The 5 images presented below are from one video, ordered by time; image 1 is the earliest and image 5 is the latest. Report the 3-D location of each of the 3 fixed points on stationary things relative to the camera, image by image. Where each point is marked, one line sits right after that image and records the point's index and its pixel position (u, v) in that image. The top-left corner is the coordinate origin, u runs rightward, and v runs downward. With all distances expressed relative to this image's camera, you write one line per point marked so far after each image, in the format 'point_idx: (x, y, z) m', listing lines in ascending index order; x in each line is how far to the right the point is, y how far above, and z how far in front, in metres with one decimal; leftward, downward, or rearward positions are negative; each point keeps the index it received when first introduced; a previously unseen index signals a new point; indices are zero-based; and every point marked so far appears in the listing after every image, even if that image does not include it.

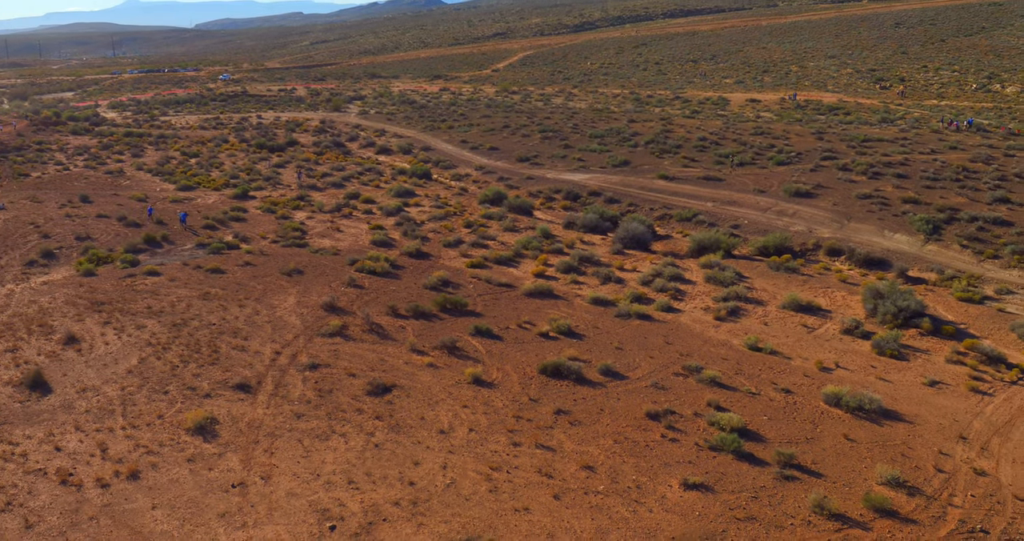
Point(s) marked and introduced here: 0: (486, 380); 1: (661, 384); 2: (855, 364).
0: (-0.6, -3.2, +17.6) m
1: (+4.5, -3.3, +17.4) m
2: (+10.8, -2.9, +18.6) m
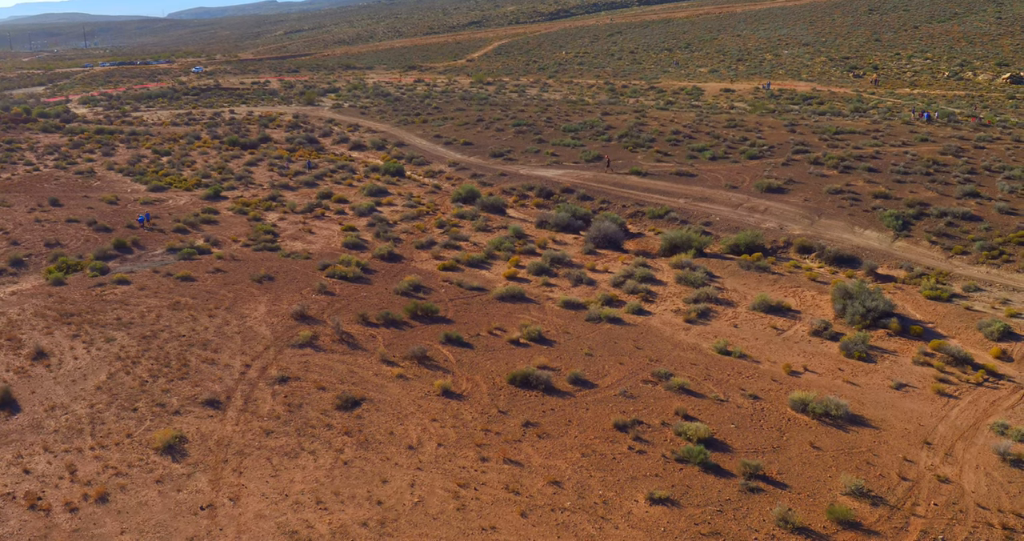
0: (-1.4, -3.5, +17.7) m
1: (+3.7, -3.5, +17.6) m
2: (+10.0, -3.0, +18.9) m
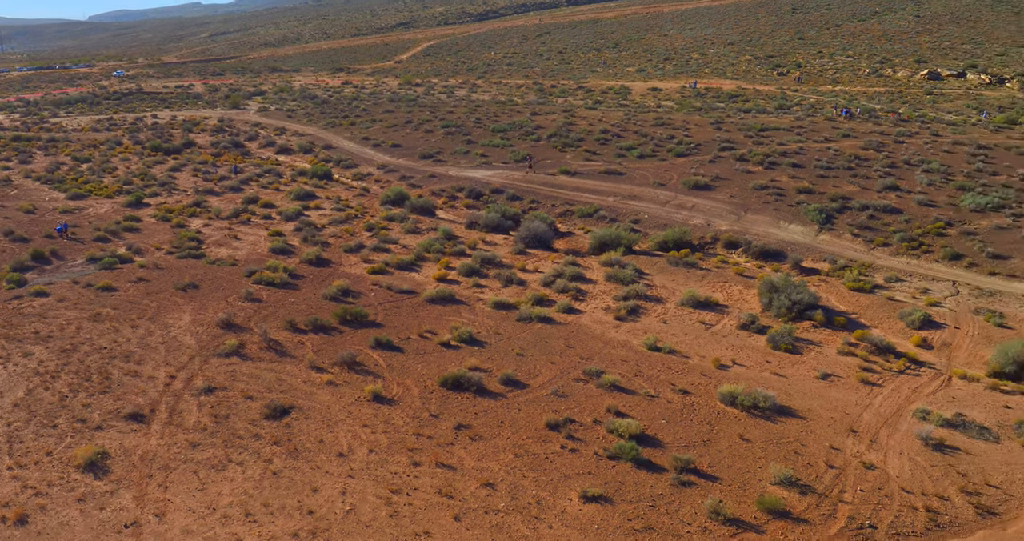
0: (-3.7, -3.6, +17.4) m
1: (+1.4, -3.5, +17.5) m
2: (+7.7, -2.8, +19.1) m
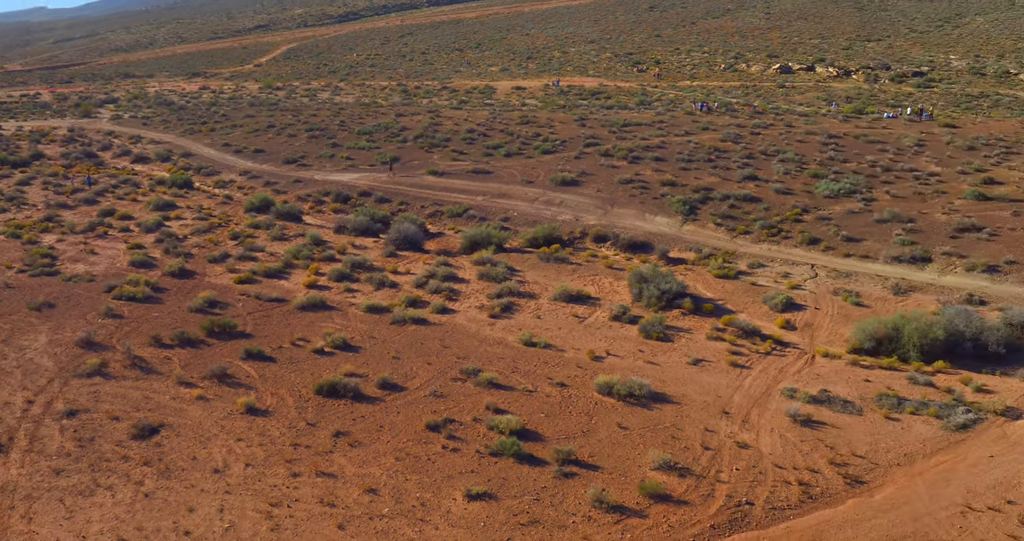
0: (-7.6, -3.9, +16.9) m
1: (-2.6, -3.6, +17.5) m
2: (+3.5, -2.6, +19.5) m
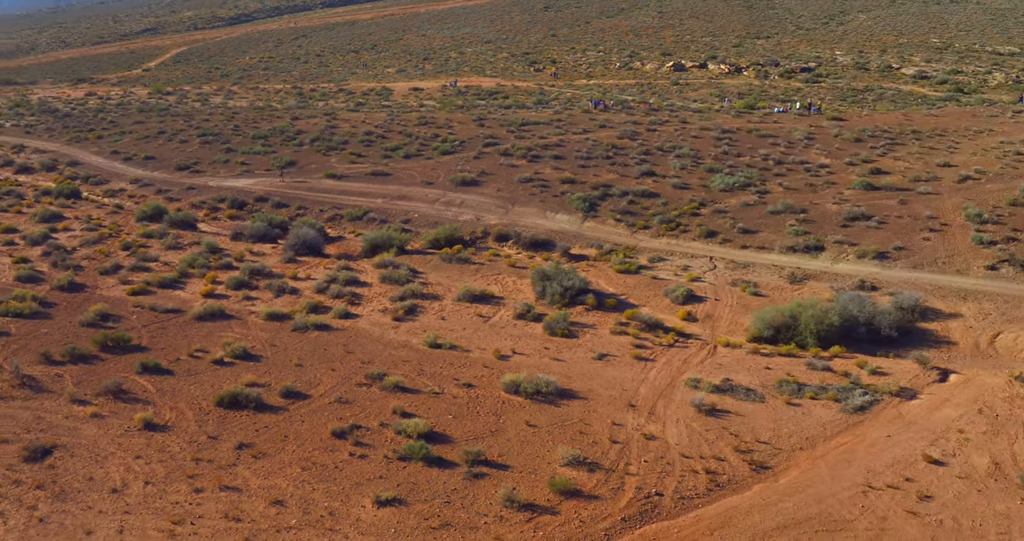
0: (-10.6, -4.2, +16.3) m
1: (-5.6, -3.7, +17.2) m
2: (+0.3, -2.5, +19.6) m
